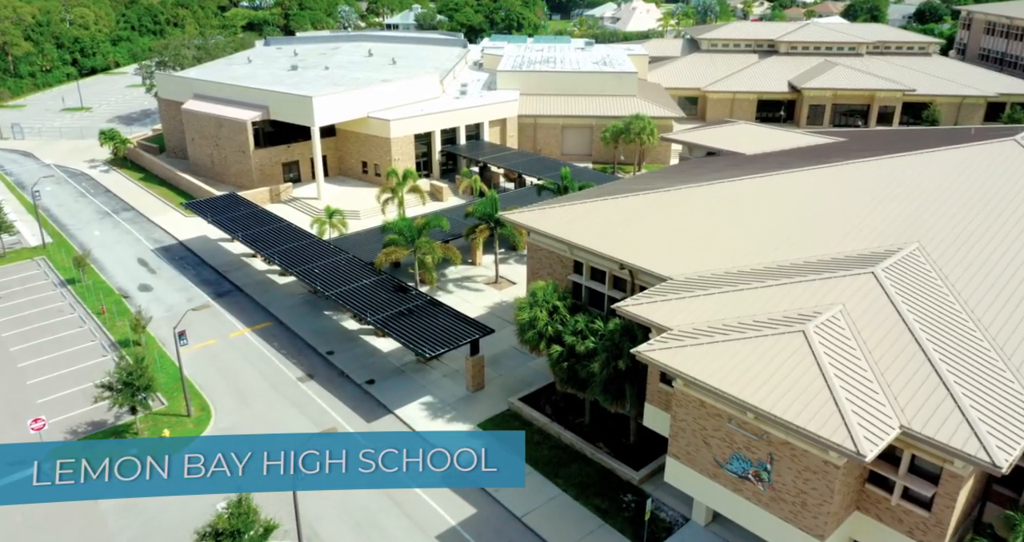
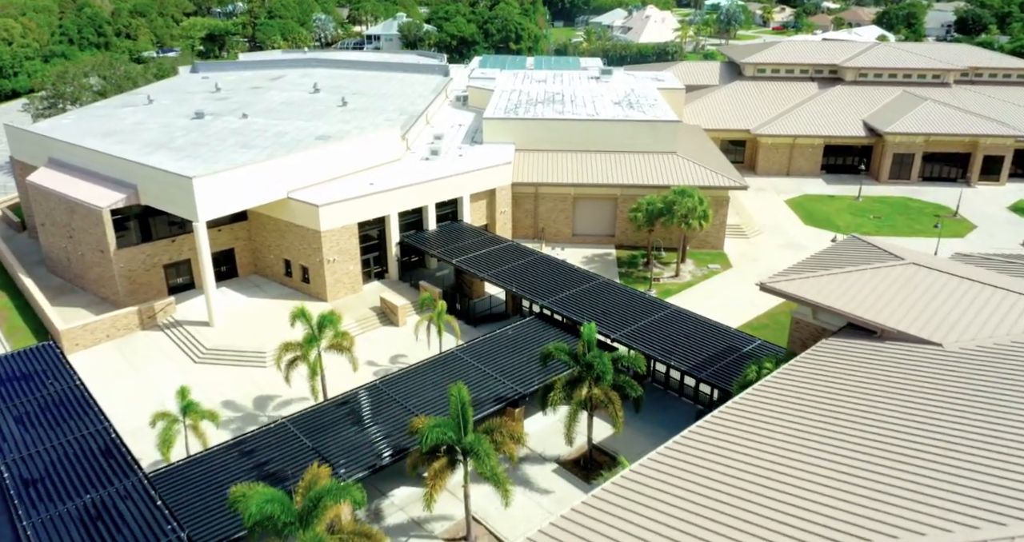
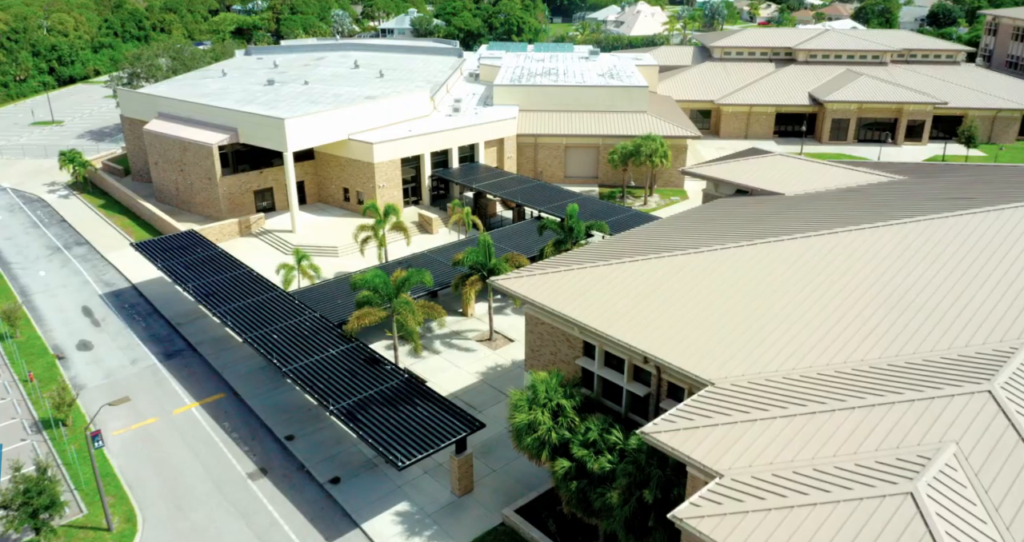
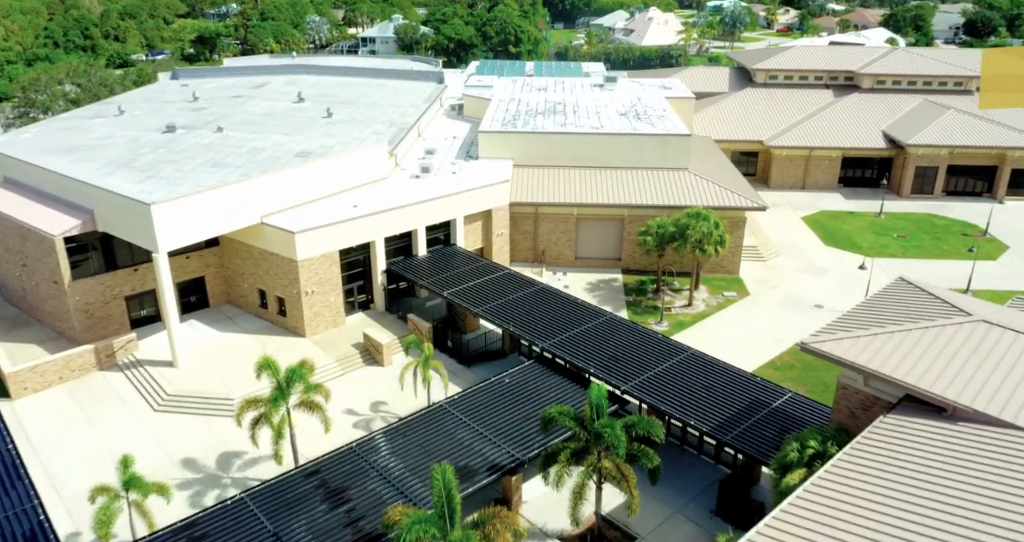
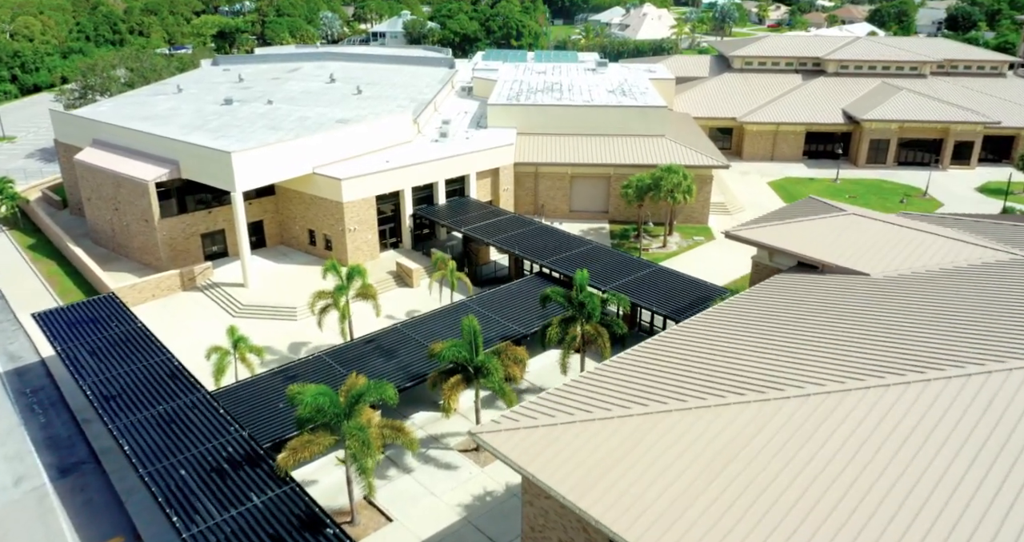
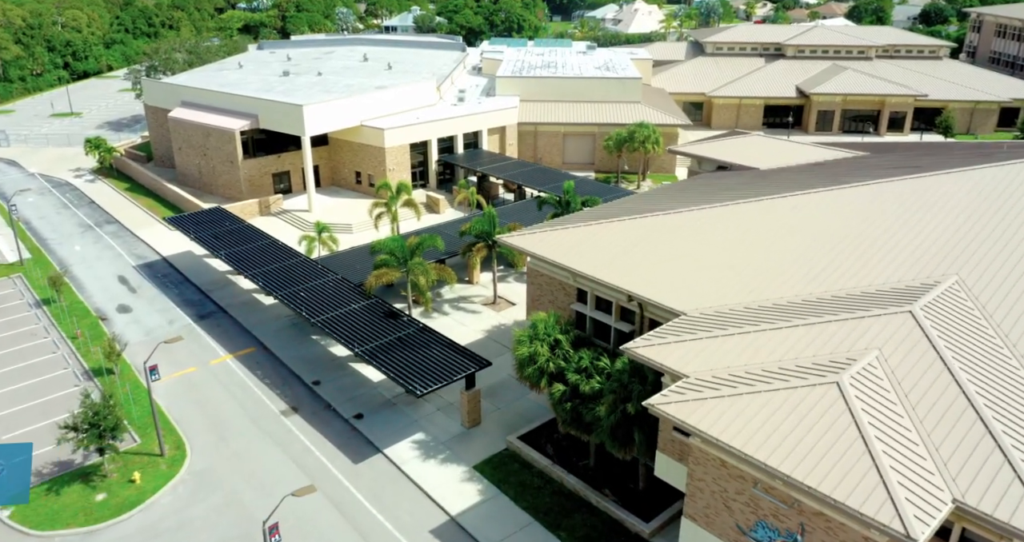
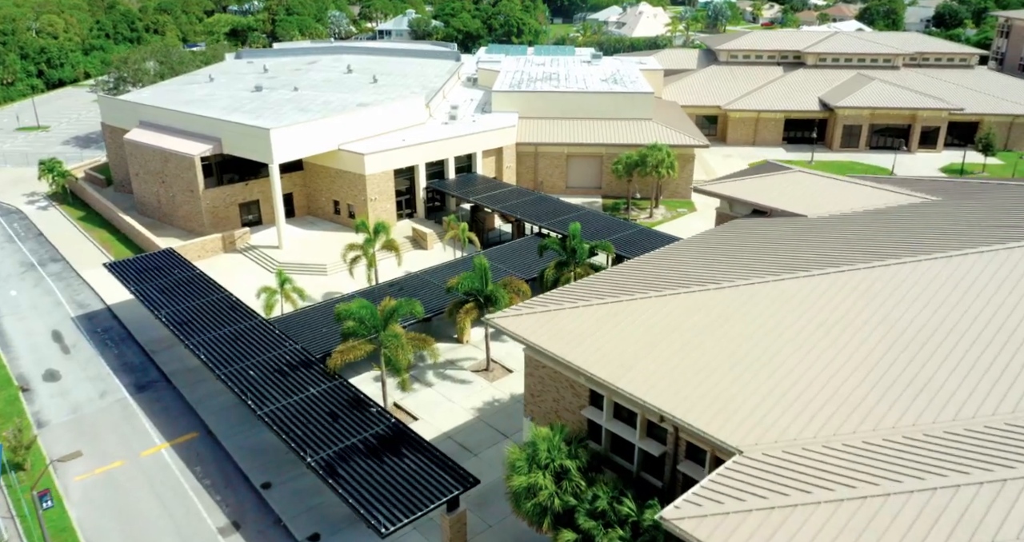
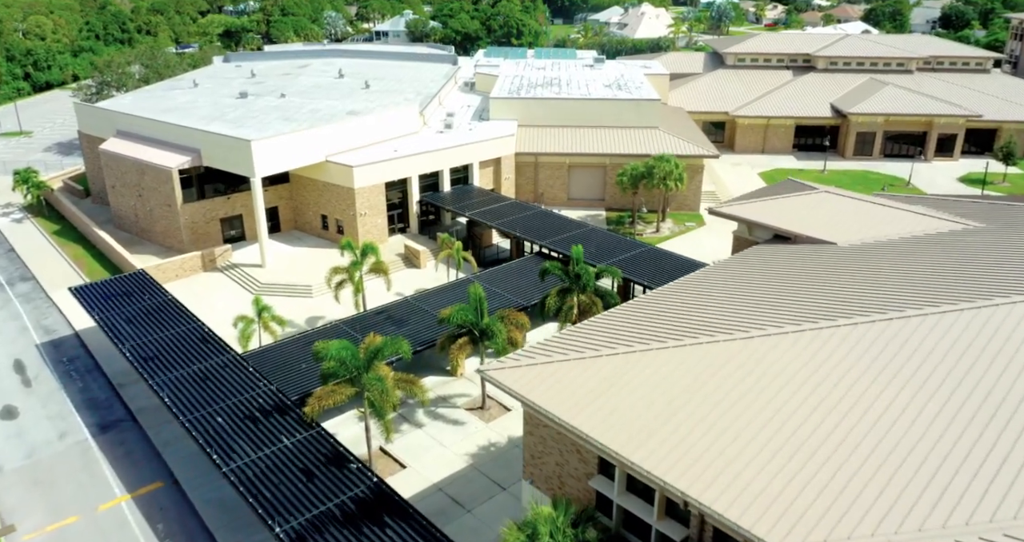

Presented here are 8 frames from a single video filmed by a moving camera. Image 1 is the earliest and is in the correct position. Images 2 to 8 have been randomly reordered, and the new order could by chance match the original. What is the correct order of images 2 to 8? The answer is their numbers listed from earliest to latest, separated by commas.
6, 3, 7, 8, 5, 2, 4
